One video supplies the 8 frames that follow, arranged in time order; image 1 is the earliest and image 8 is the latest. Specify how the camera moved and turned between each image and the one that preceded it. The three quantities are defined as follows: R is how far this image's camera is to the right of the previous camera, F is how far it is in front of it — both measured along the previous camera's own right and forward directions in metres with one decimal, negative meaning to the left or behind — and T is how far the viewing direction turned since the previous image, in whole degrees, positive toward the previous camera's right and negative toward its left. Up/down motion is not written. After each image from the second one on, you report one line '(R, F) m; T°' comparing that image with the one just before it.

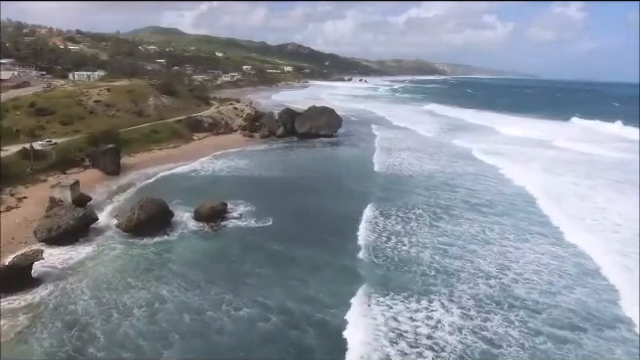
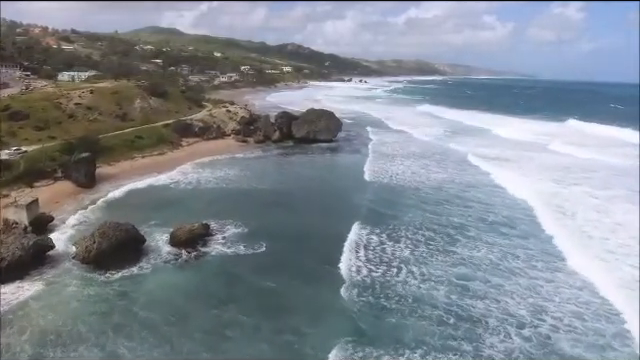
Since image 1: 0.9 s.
(+0.1, +3.1) m; 0°
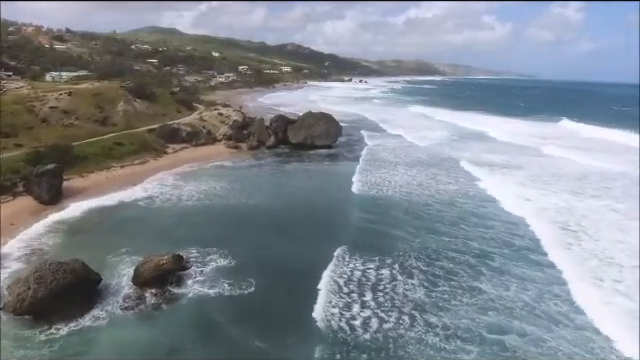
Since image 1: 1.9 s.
(+0.2, +3.4) m; 0°
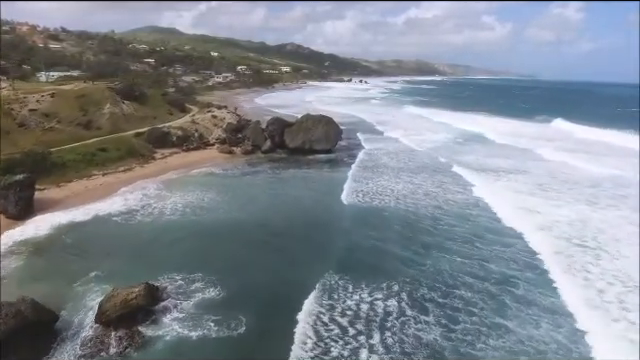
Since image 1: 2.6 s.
(+0.1, +2.4) m; 0°
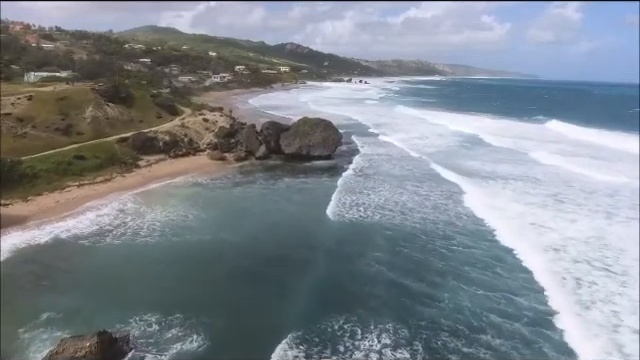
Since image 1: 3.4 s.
(+0.1, +2.7) m; 0°
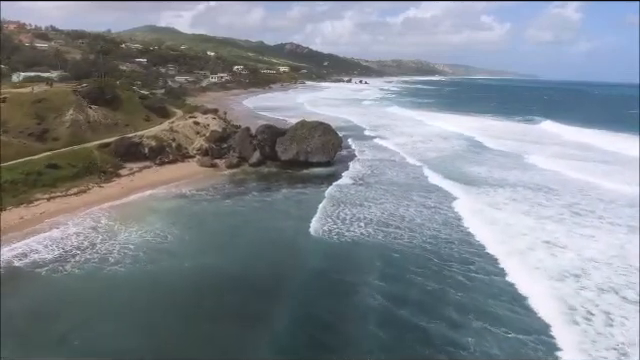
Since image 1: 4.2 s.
(+0.1, +2.7) m; 0°
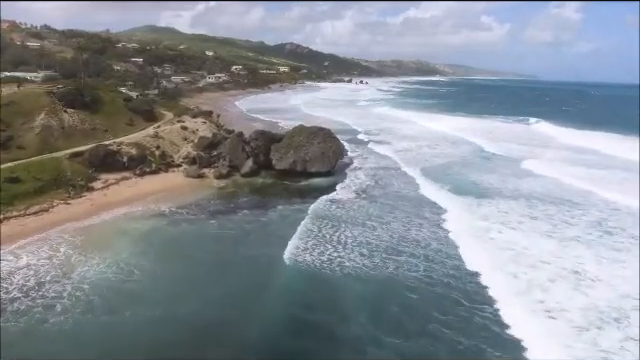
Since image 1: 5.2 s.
(0.0, +3.4) m; 0°
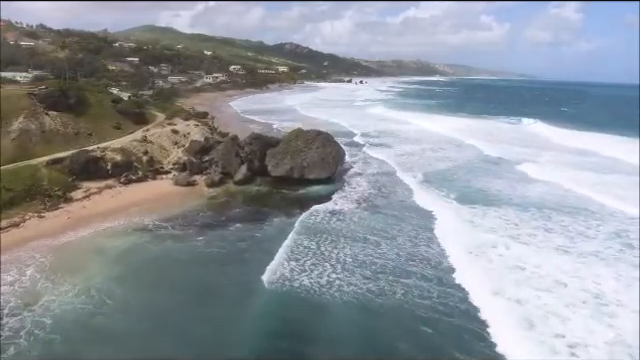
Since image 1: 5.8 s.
(0.0, +2.0) m; 0°
